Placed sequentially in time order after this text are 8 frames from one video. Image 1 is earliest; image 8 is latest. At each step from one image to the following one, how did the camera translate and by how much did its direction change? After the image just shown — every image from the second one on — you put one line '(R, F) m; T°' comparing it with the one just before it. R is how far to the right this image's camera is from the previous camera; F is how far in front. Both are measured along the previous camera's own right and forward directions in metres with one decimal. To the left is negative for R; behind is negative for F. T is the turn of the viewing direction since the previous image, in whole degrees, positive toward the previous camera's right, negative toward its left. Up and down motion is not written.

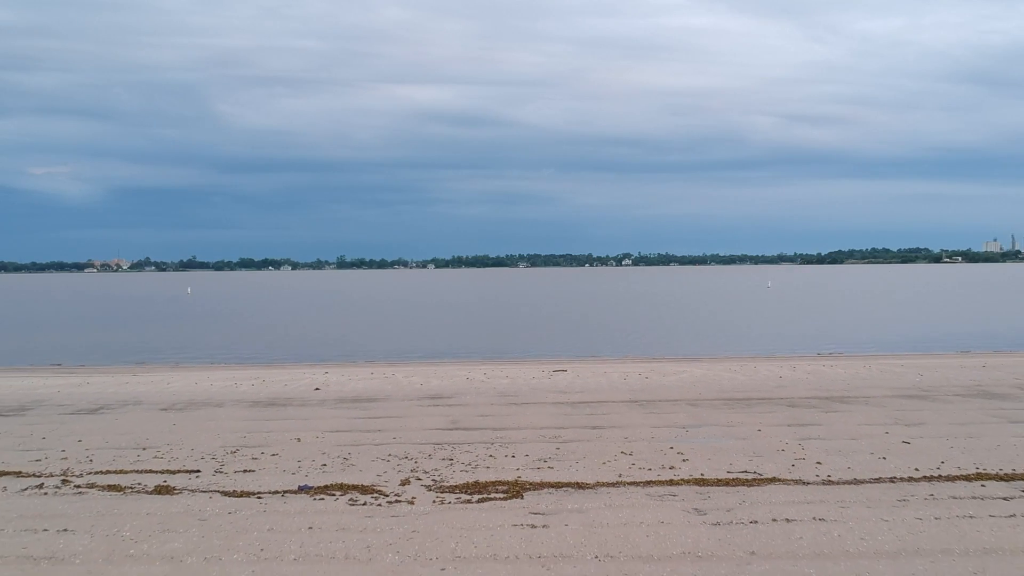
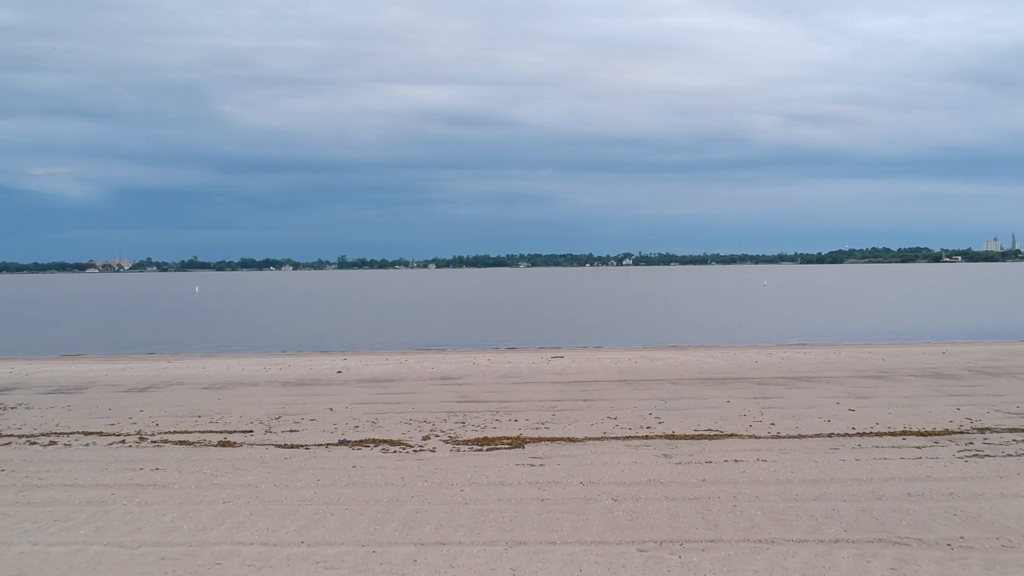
(0.0, -2.1) m; 0°
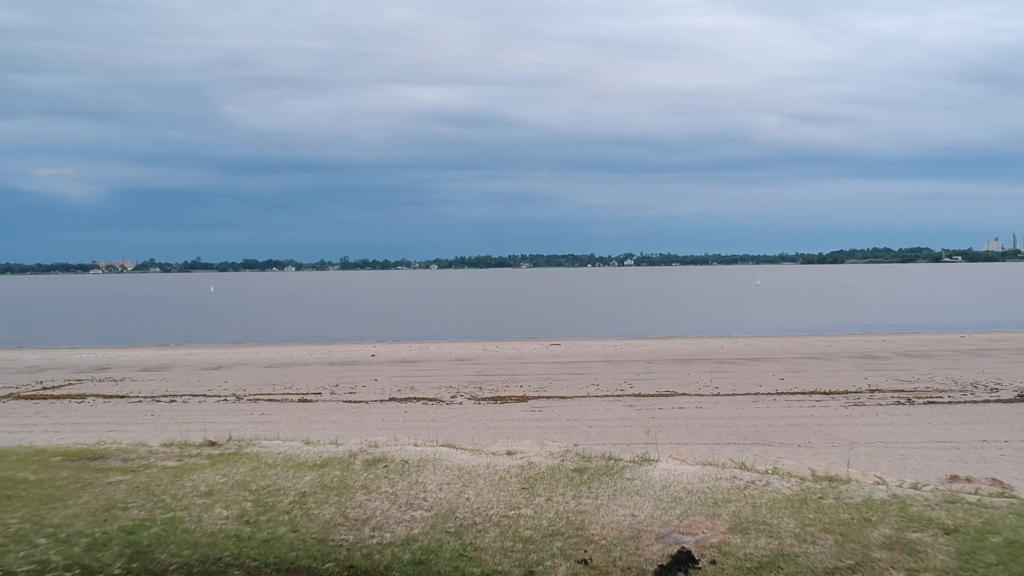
(-0.1, -4.0) m; 0°
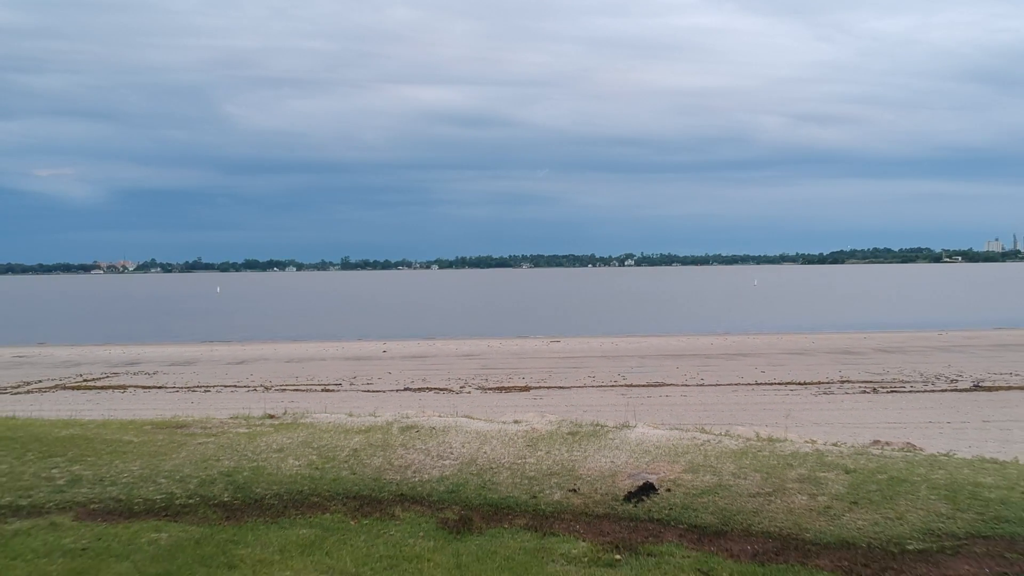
(-0.1, -1.6) m; 0°
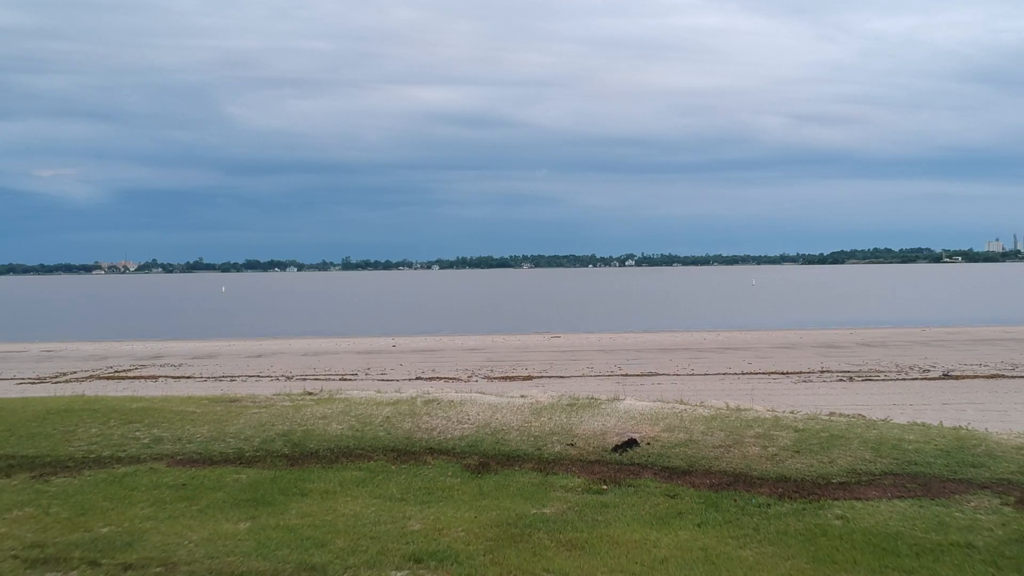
(-0.1, -1.4) m; 0°
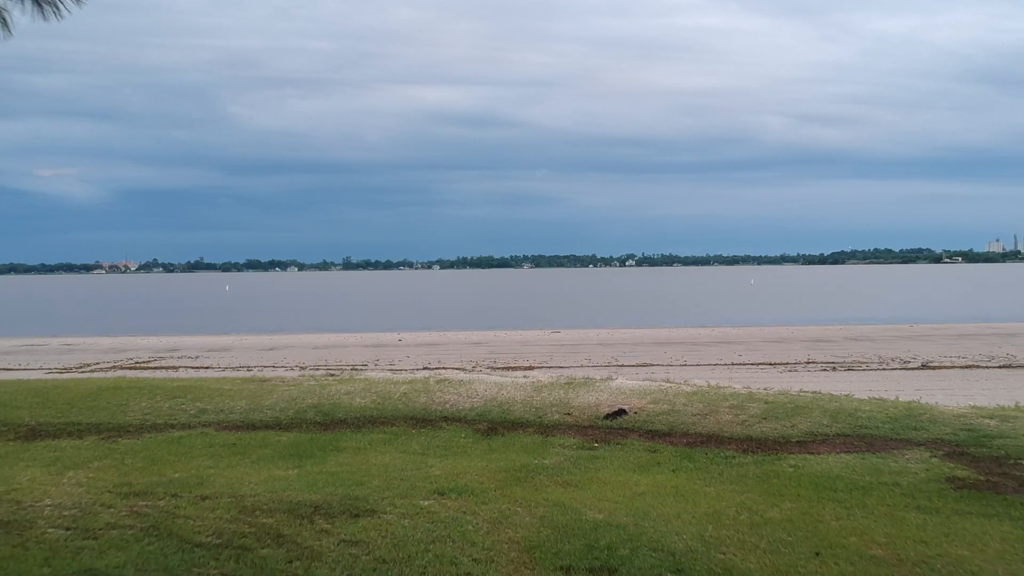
(0.0, -1.1) m; 0°
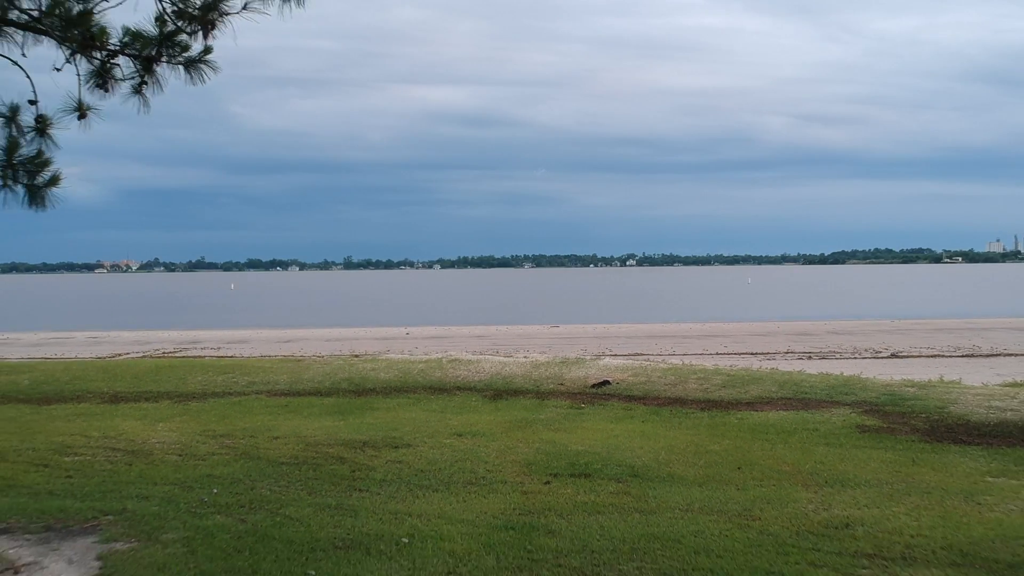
(0.0, -1.7) m; 0°
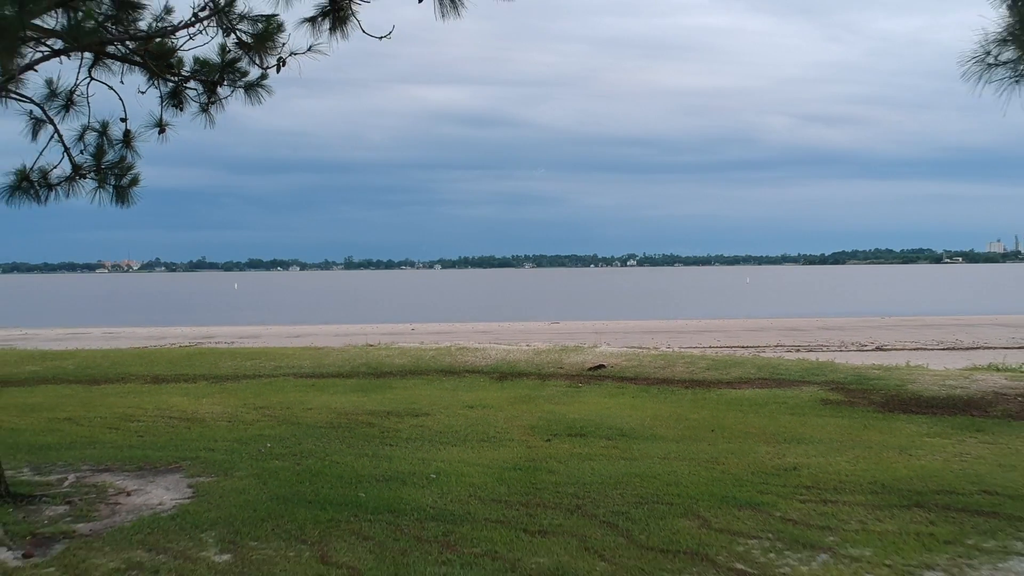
(-0.1, -1.0) m; 0°
